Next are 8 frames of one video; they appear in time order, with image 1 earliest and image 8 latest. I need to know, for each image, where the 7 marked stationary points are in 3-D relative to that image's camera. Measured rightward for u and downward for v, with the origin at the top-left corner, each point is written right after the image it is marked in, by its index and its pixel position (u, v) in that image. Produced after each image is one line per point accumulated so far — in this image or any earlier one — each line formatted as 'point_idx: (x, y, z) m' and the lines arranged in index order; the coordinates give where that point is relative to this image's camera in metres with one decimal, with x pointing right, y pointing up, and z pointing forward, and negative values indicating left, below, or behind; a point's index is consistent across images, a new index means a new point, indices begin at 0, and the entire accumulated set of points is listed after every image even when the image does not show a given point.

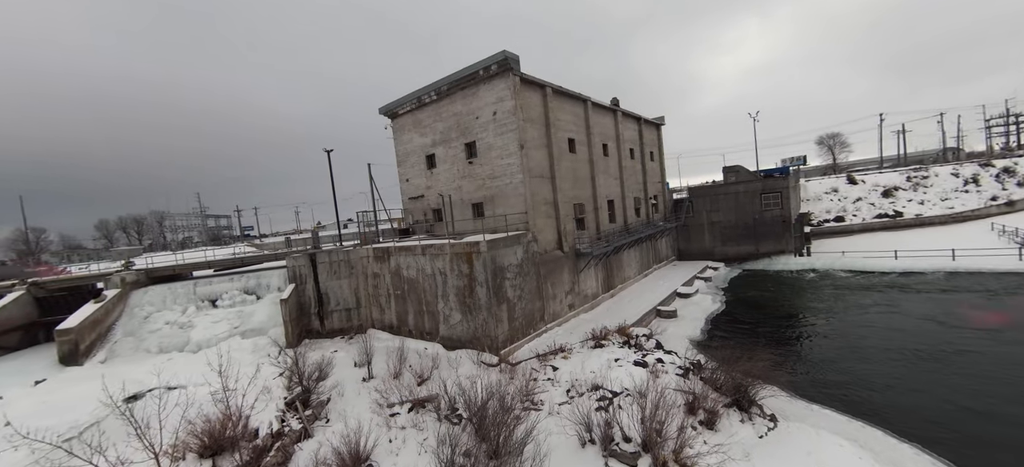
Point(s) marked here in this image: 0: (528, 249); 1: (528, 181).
0: (+0.7, -0.7, +18.6) m
1: (+0.8, +2.5, +19.3) m
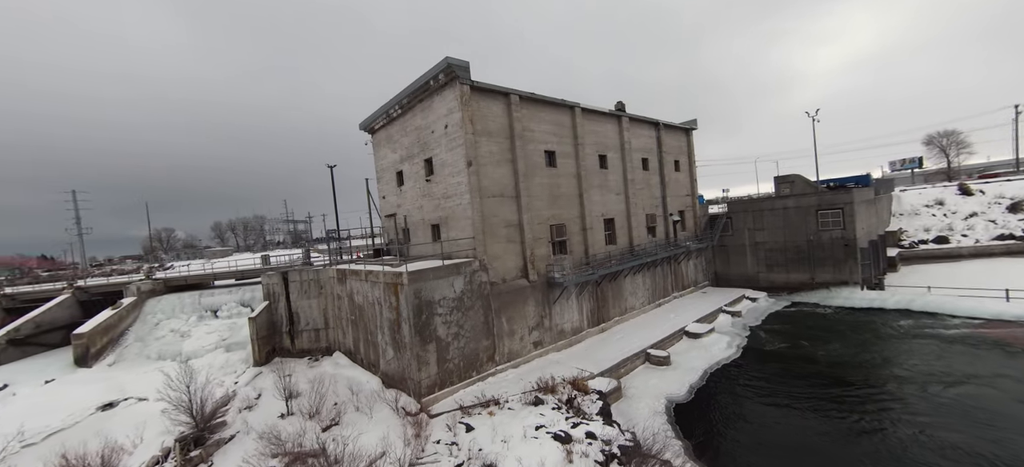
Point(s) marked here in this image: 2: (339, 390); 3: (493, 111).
0: (-1.7, -1.9, +16.4) m
1: (-1.4, +1.3, +17.1) m
2: (-7.5, -6.7, +17.0) m
3: (-0.9, +5.6, +18.0) m
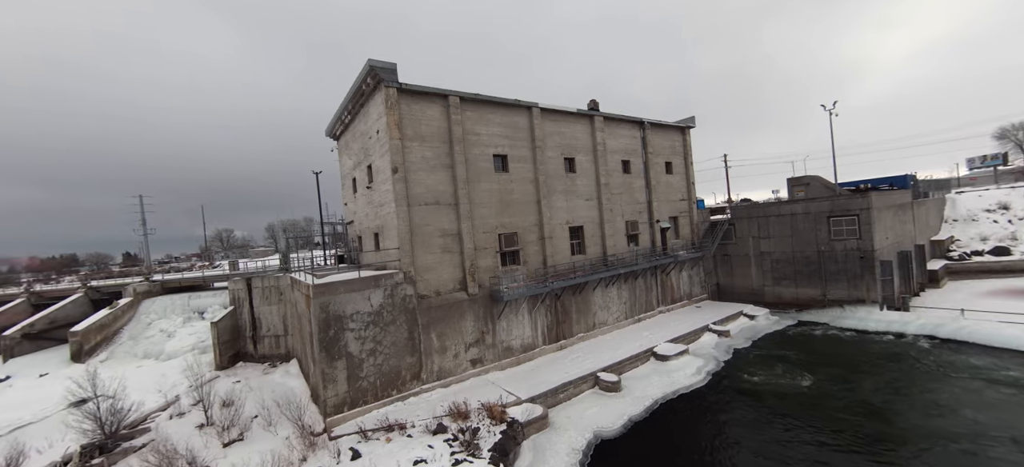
0: (-4.7, -2.3, +15.5) m
1: (-4.3, +0.9, +16.2) m
2: (-10.4, -7.1, +16.8) m
3: (-3.7, +5.2, +17.0) m
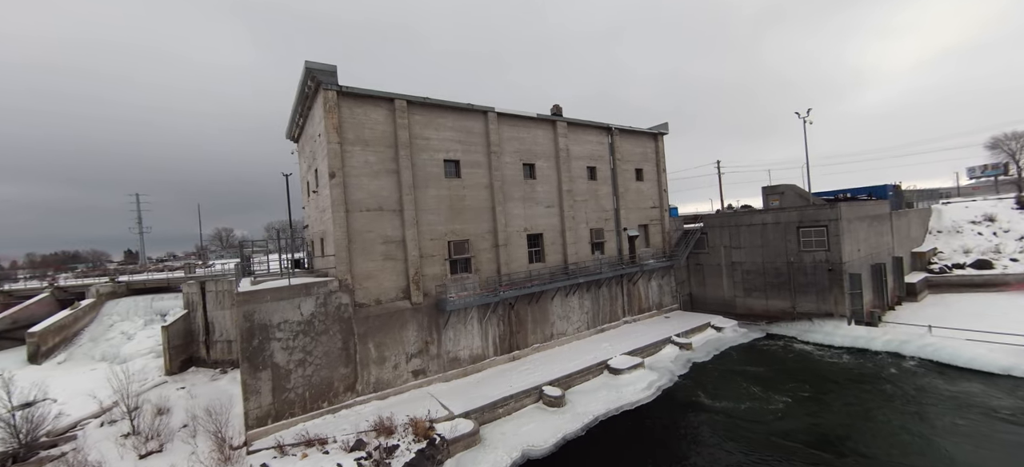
0: (-7.1, -2.6, +15.0) m
1: (-6.6, +0.6, +15.7) m
2: (-12.8, -7.3, +16.3) m
3: (-5.9, +4.9, +16.6) m
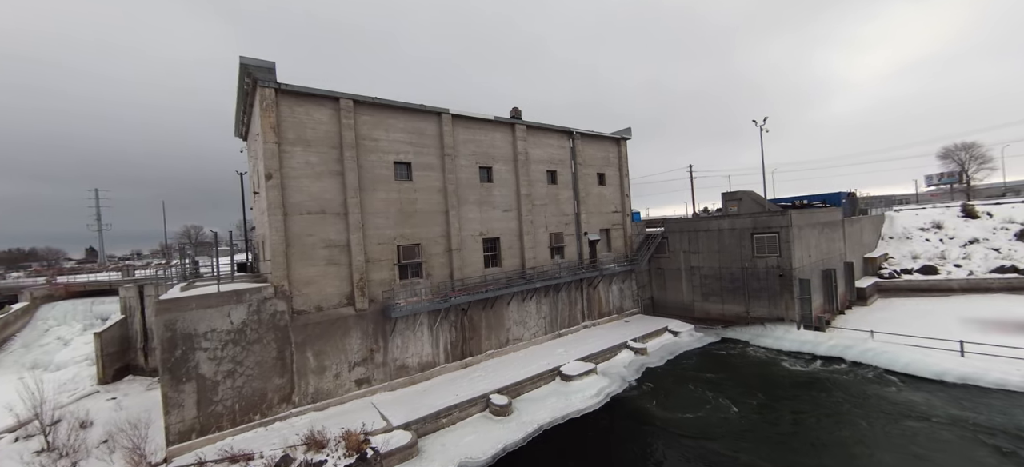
0: (-9.1, -2.7, +14.4) m
1: (-8.7, +0.5, +15.1) m
2: (-15.0, -7.4, +15.4) m
3: (-8.0, +4.7, +16.0) m
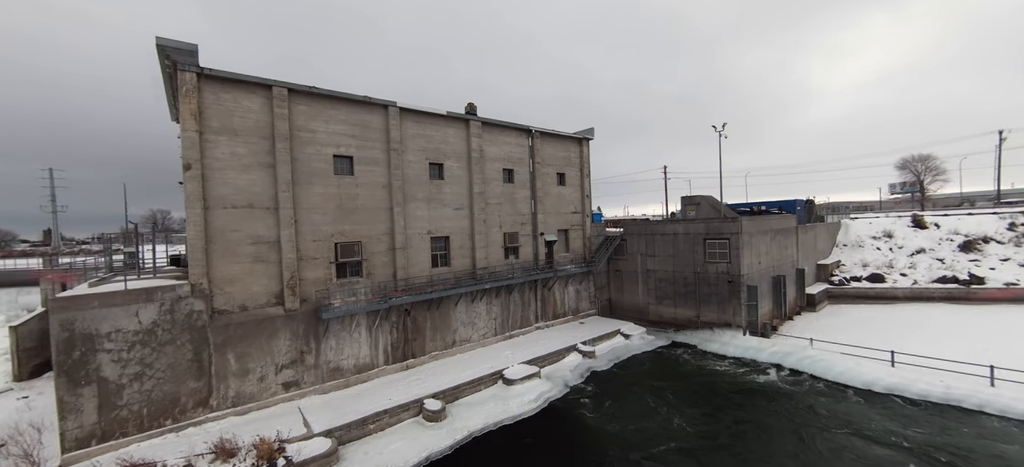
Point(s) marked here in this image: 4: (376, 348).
0: (-11.5, -2.5, +13.5) m
1: (-11.0, +0.7, +14.2) m
2: (-17.5, -7.0, +14.3) m
3: (-10.3, +4.9, +15.1) m
4: (-6.1, -5.2, +17.8) m
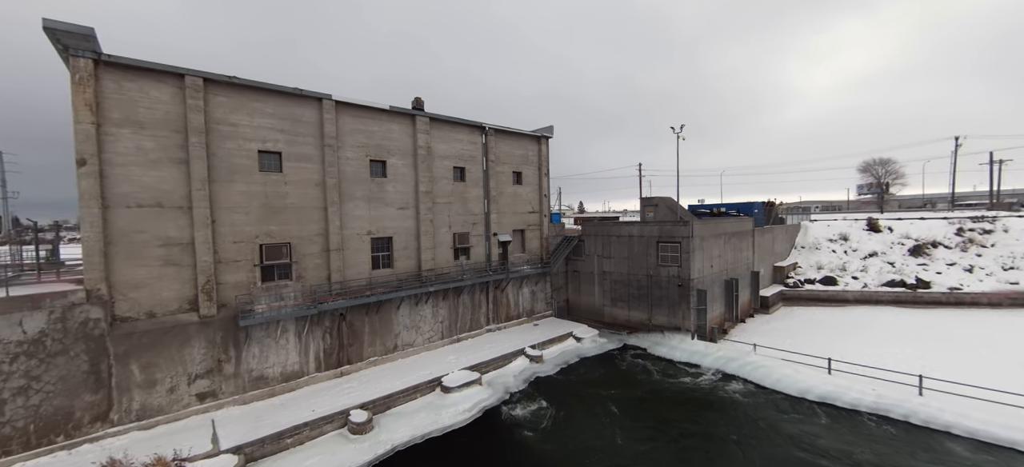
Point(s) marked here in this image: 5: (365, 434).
0: (-14.0, -2.6, +12.4) m
1: (-13.5, +0.6, +13.0) m
2: (-20.1, -6.9, +13.1) m
3: (-12.7, +4.9, +13.9) m
4: (-8.8, -5.2, +17.0) m
5: (-5.4, -7.3, +14.5) m
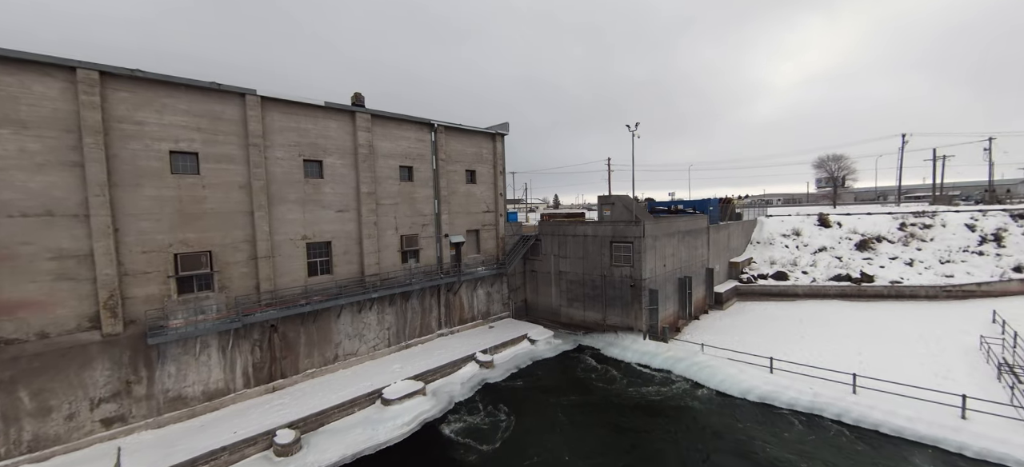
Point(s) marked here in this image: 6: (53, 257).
0: (-16.1, -3.0, +11.0) m
1: (-15.7, +0.2, +11.6) m
2: (-22.2, -7.4, +11.4) m
3: (-15.0, +4.5, +12.4) m
4: (-11.2, -5.5, +15.9) m
5: (-7.6, -7.6, +13.6) m
6: (-14.7, -0.8, +12.7) m
